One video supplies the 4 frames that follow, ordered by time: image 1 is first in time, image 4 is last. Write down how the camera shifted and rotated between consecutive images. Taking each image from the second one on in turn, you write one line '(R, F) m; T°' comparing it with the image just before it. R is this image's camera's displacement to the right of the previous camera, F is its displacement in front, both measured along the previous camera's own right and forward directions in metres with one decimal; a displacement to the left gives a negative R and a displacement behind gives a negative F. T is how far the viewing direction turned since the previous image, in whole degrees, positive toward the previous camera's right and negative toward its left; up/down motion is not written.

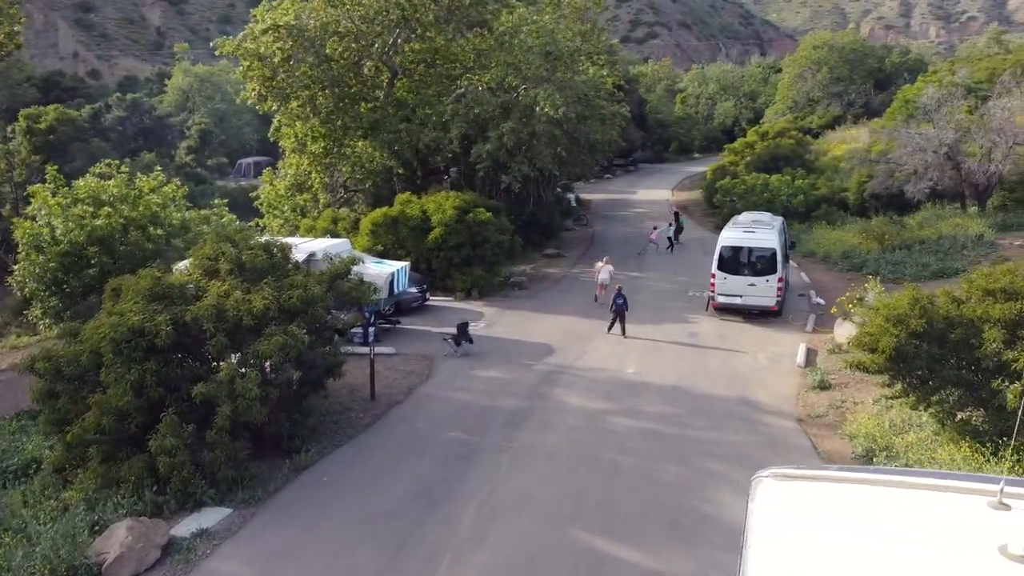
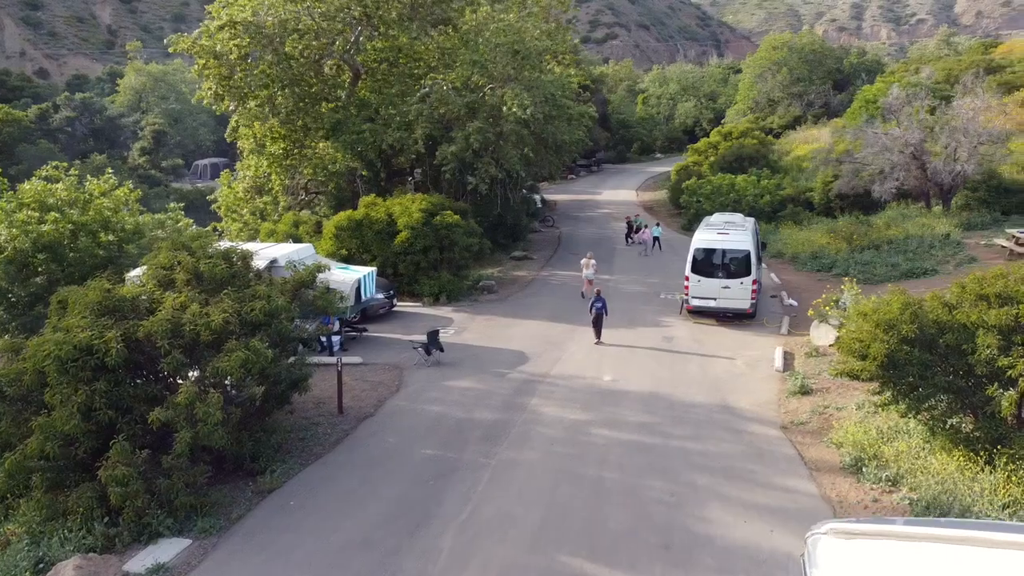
(-0.2, +0.5) m; +3°
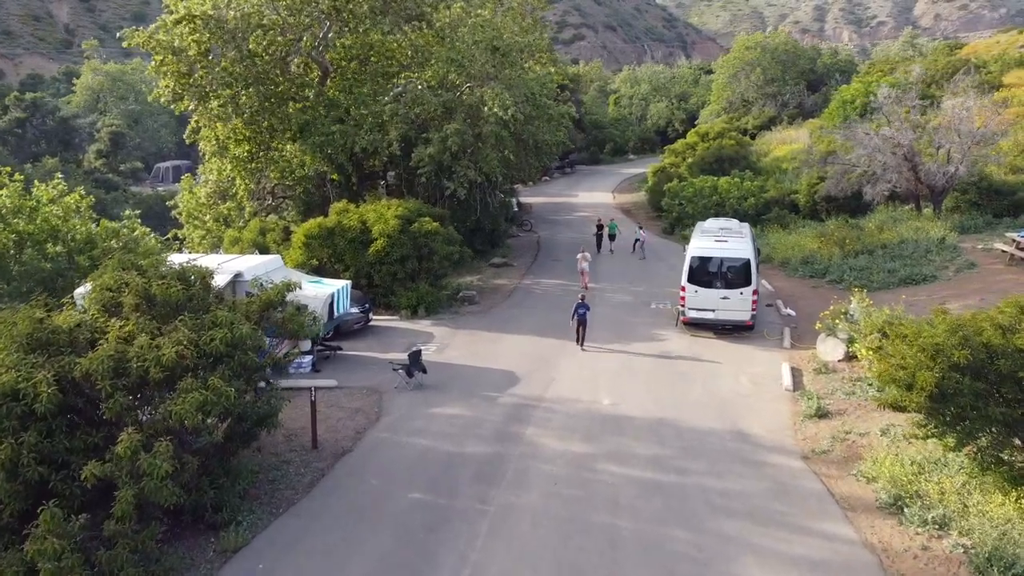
(-0.3, +1.2) m; +2°
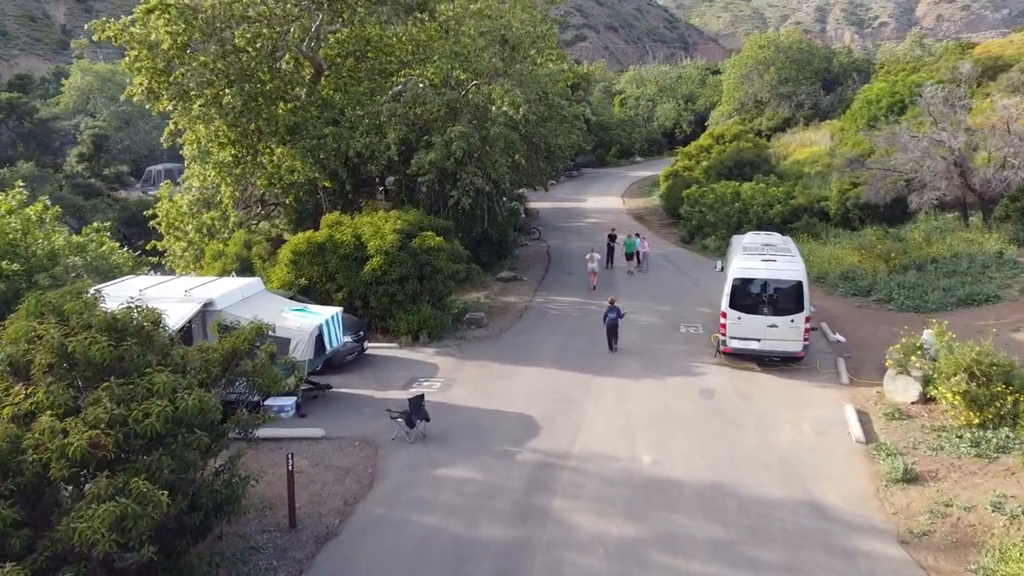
(-0.3, +2.1) m; 0°
